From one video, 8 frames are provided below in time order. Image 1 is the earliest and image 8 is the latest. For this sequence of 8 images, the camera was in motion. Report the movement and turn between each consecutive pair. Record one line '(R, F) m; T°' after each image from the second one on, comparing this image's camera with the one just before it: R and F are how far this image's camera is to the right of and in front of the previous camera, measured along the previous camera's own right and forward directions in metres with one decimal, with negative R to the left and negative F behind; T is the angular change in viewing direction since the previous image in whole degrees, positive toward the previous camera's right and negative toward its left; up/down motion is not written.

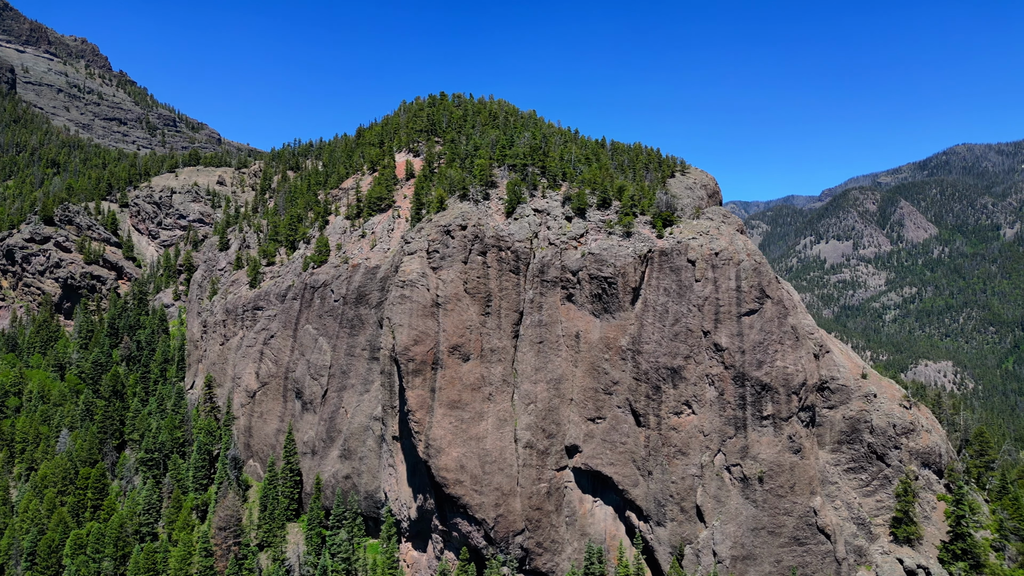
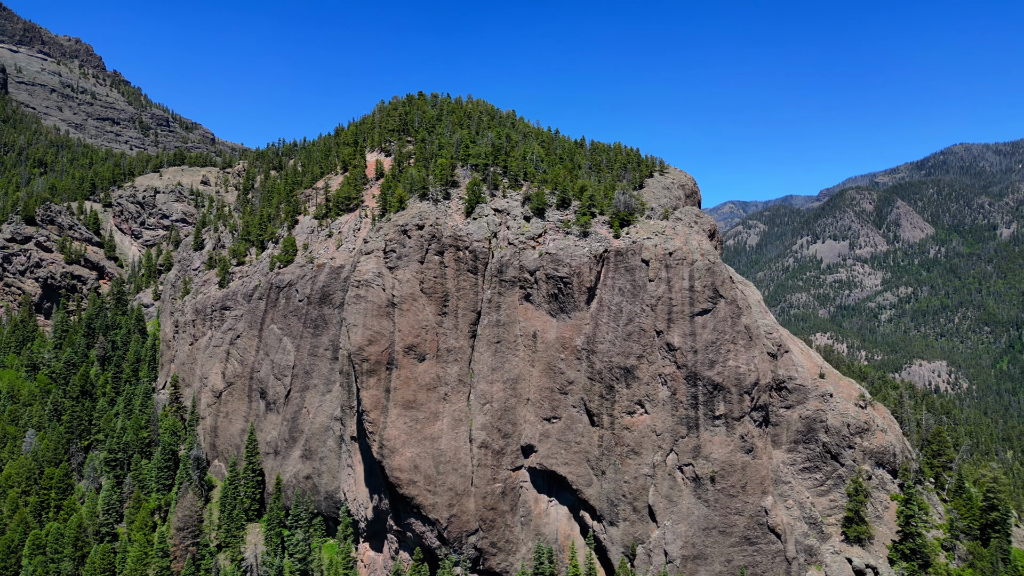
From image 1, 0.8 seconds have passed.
(+5.2, 0.0) m; 0°
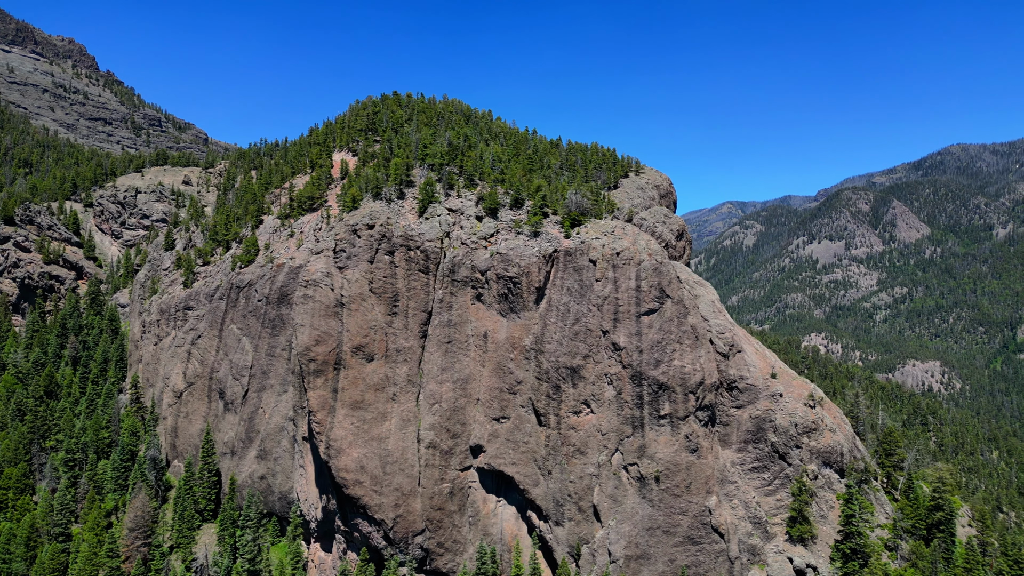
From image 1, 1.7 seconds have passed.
(+6.0, 0.0) m; 0°
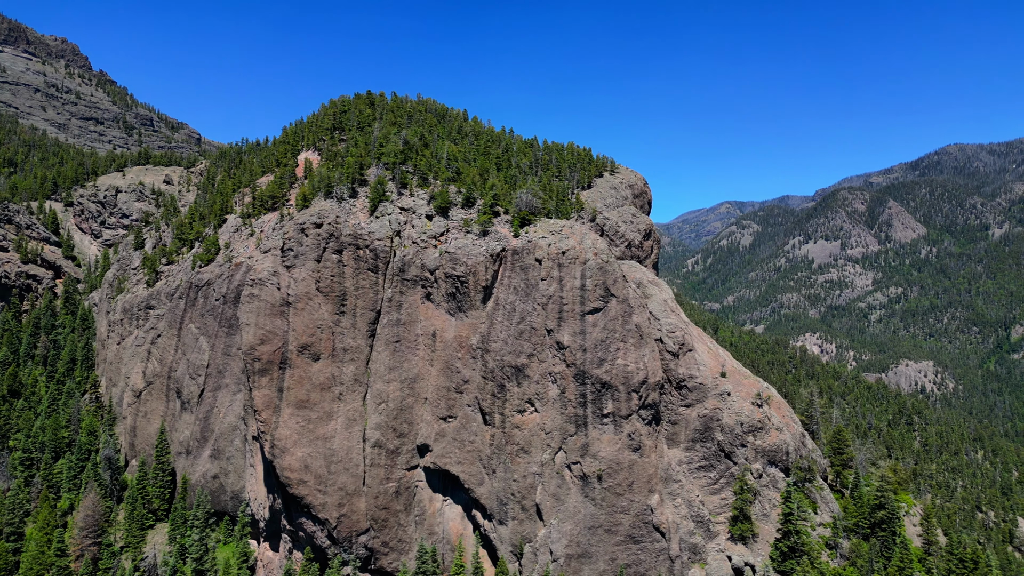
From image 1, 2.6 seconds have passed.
(+6.3, 0.0) m; 0°
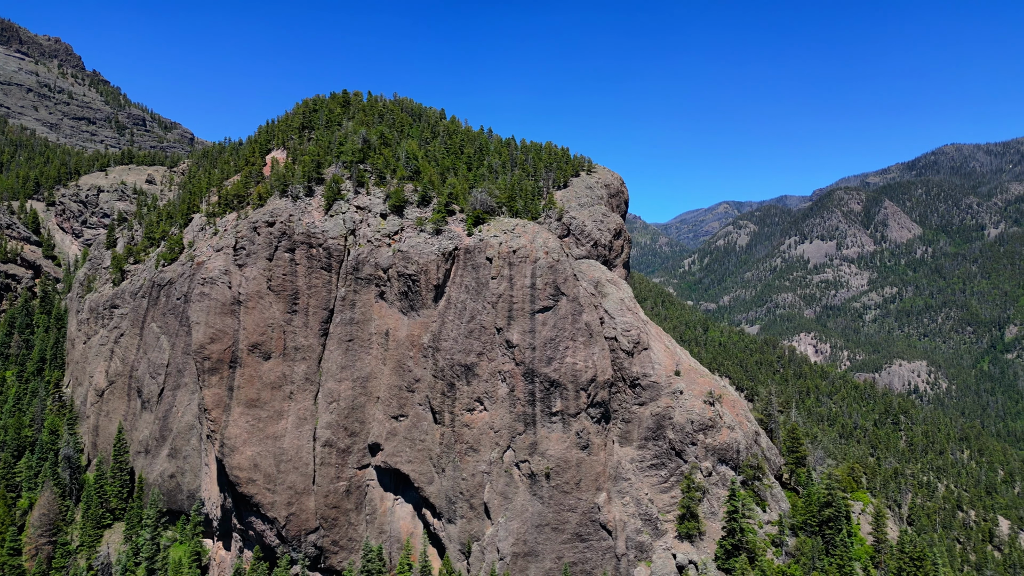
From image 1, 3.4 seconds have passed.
(+5.7, 0.0) m; 0°
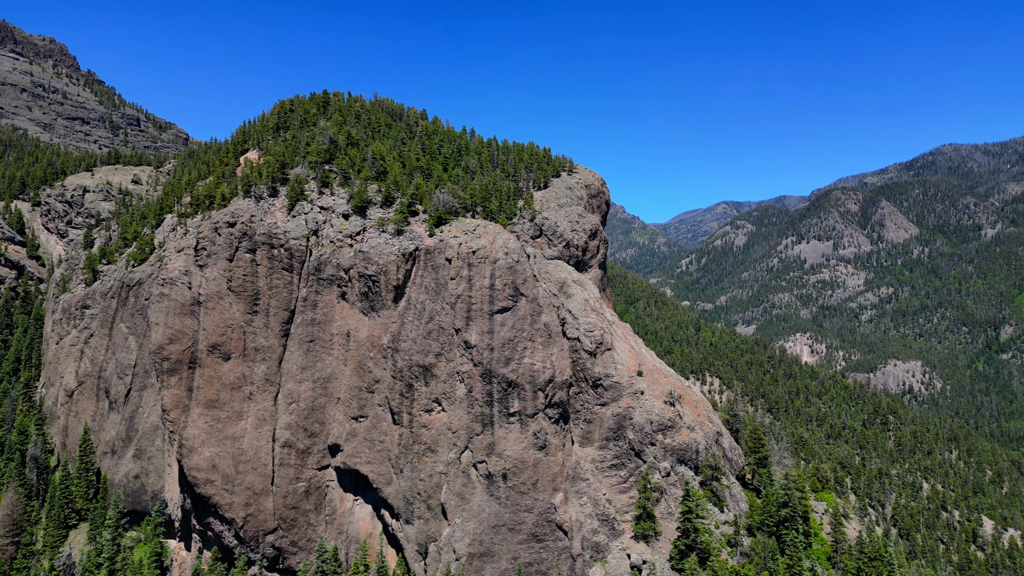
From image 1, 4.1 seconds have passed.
(+4.7, 0.0) m; 0°
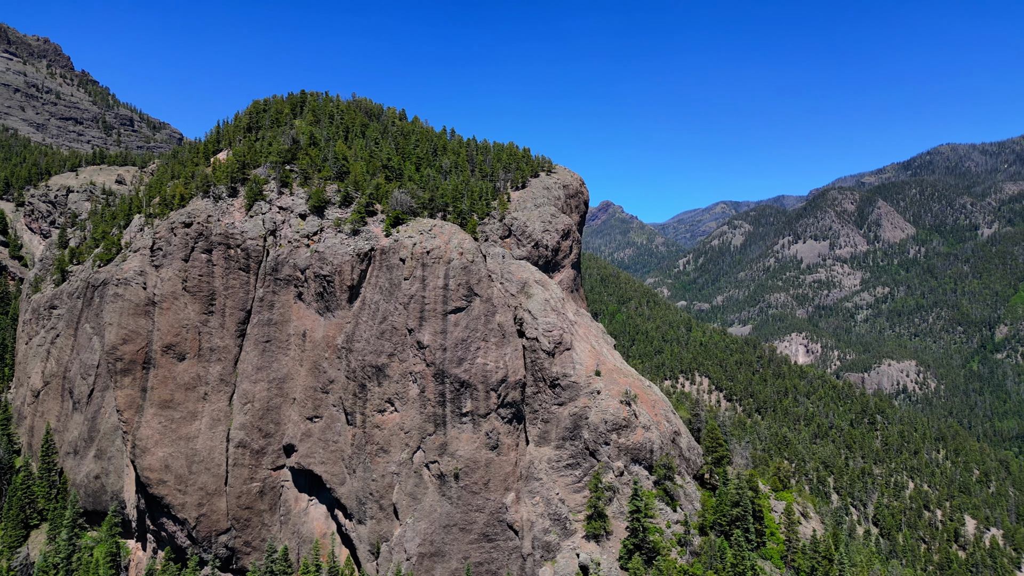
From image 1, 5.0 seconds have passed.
(+5.3, 0.0) m; 0°
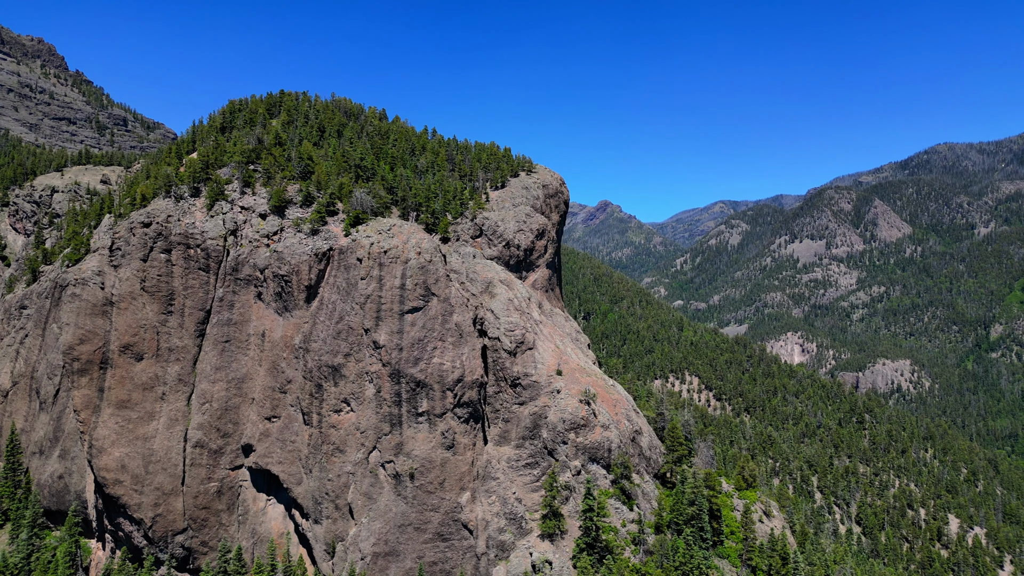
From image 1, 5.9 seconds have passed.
(+4.9, 0.0) m; 0°
